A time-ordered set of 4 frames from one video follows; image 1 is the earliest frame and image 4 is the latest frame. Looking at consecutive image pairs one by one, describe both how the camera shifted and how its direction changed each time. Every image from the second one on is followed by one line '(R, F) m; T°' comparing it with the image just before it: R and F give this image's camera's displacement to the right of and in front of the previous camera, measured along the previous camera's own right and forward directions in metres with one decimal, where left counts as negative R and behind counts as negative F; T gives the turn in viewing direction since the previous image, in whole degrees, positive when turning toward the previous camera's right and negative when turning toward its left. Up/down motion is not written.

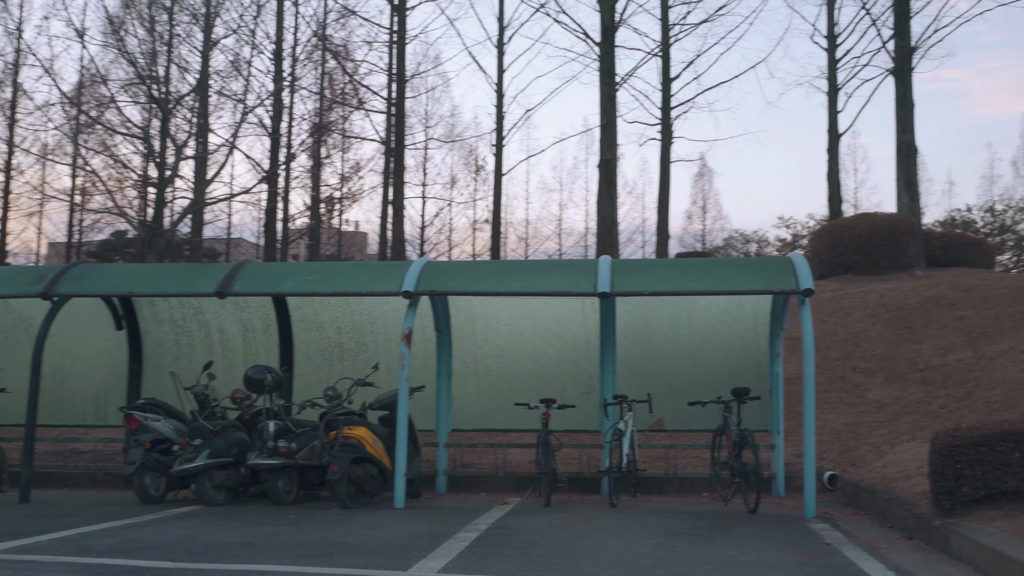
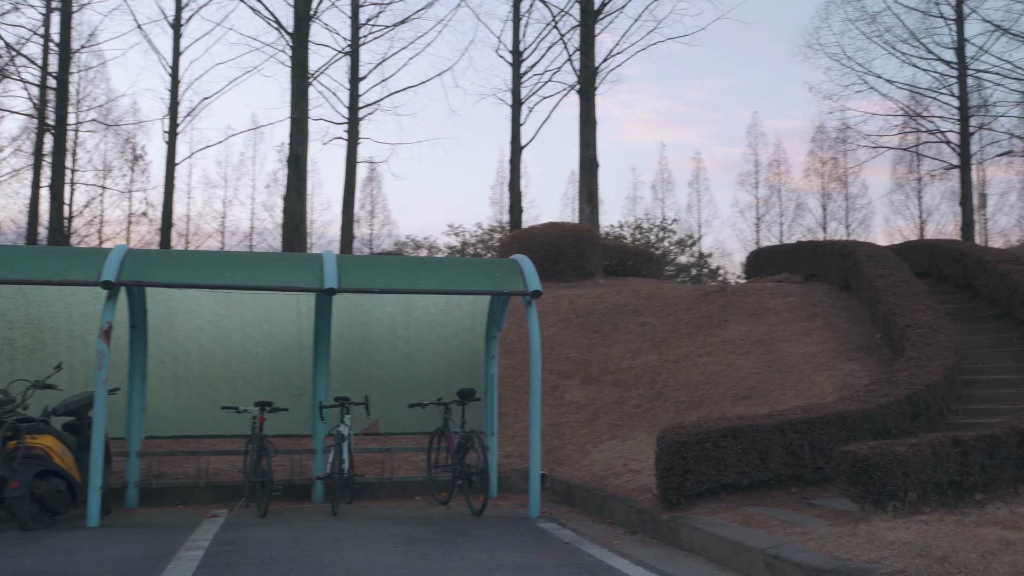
(-0.5, +0.5) m; +19°
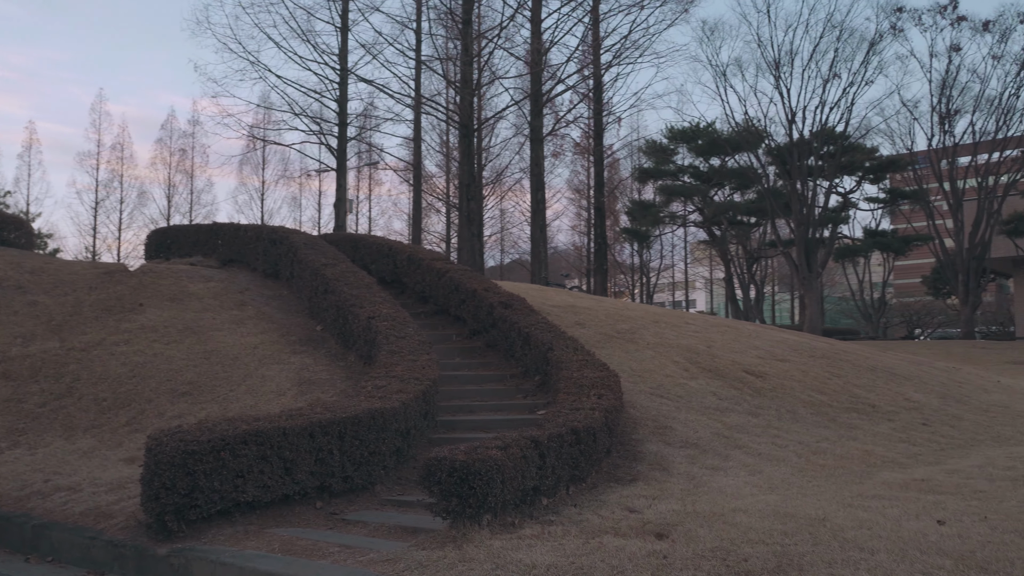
(-0.8, +1.8) m; +36°
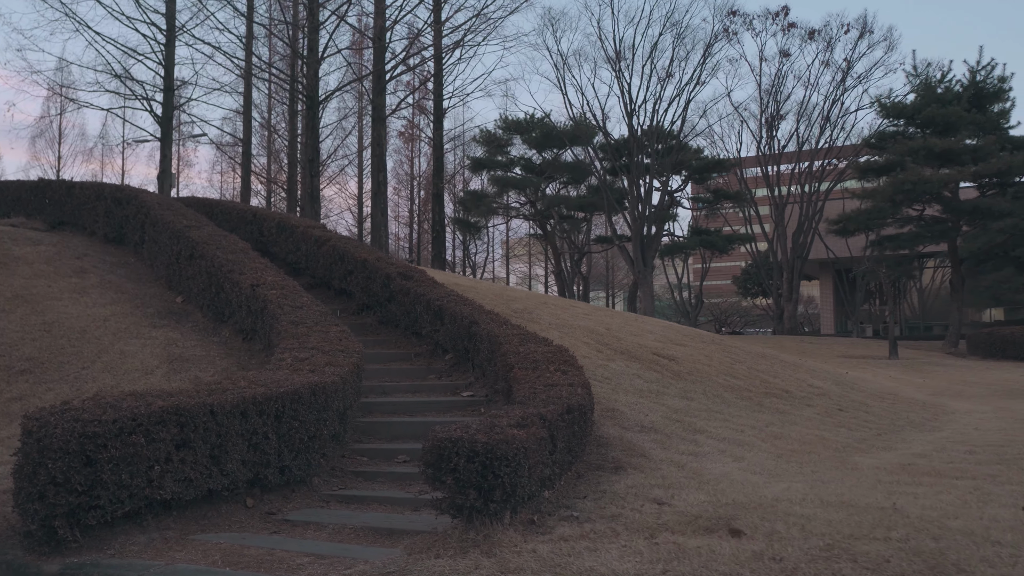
(-0.9, +1.2) m; +11°
